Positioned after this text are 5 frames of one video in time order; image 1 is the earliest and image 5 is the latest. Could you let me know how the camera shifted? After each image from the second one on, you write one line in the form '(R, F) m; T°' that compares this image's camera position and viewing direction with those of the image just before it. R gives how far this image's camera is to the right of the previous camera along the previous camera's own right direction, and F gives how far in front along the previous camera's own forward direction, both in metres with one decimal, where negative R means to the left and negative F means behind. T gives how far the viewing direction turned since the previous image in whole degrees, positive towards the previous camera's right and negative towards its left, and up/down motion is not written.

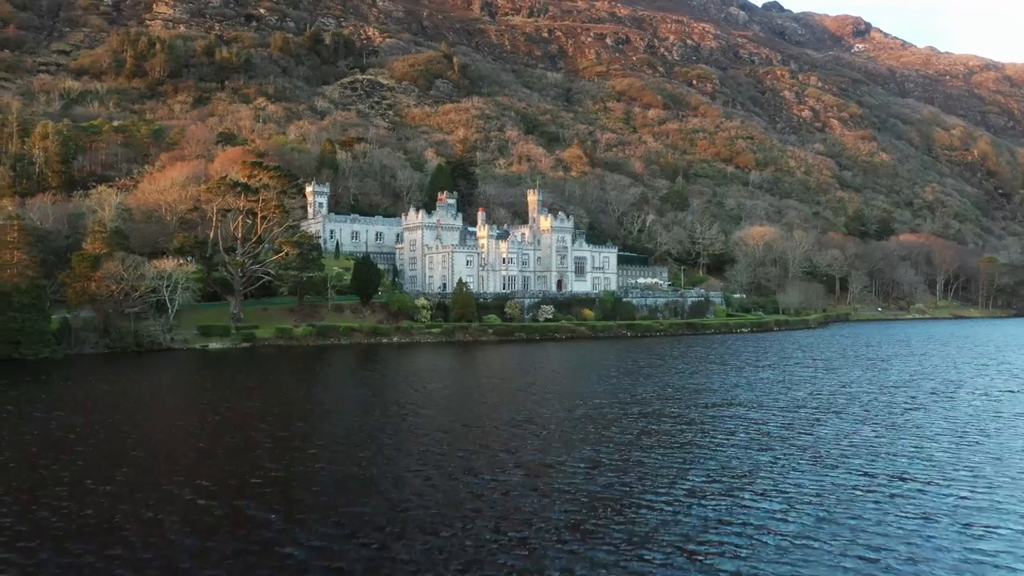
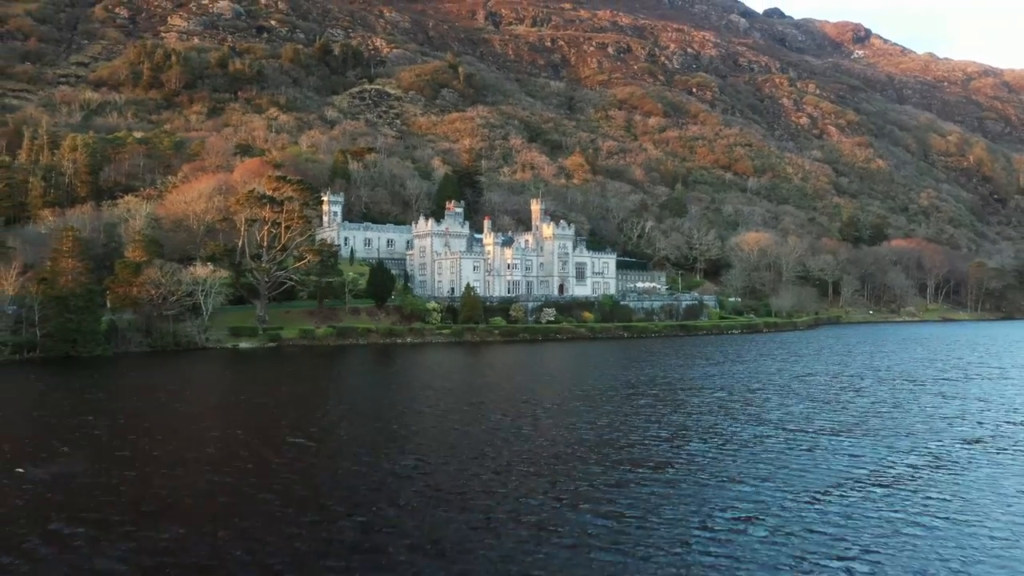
(-0.1, -5.4) m; 0°
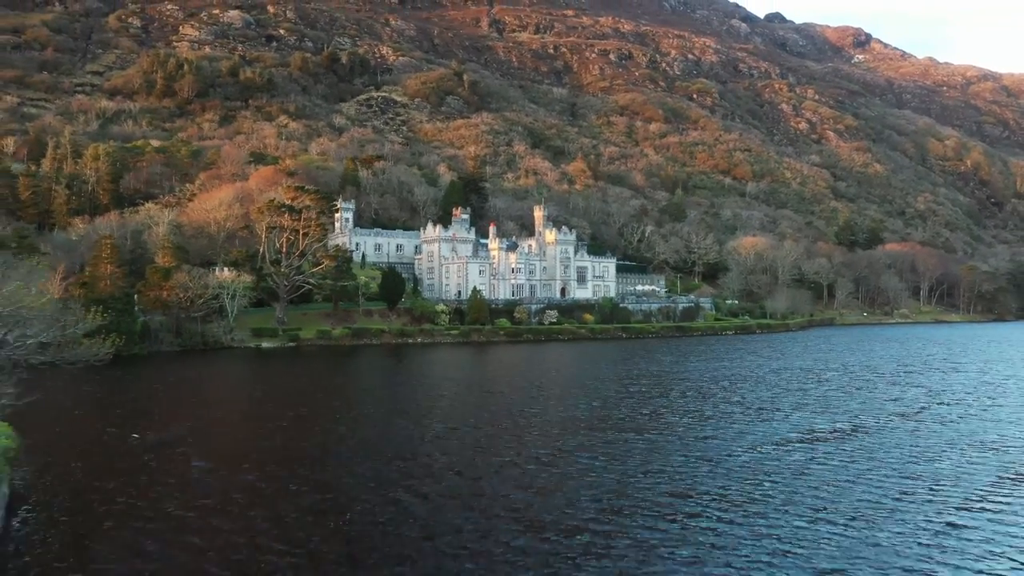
(-0.1, -4.4) m; 0°
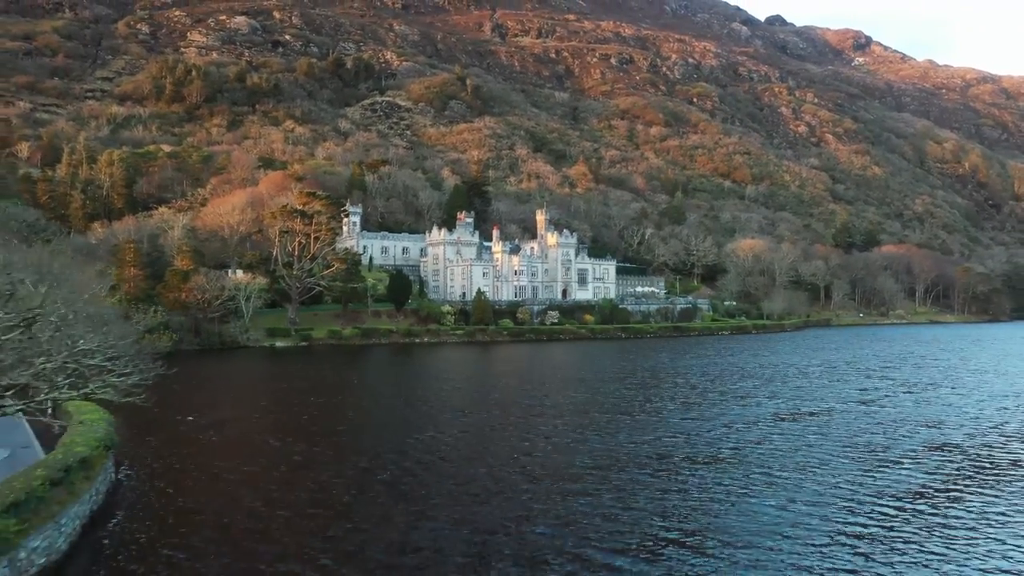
(-0.1, -3.1) m; 0°
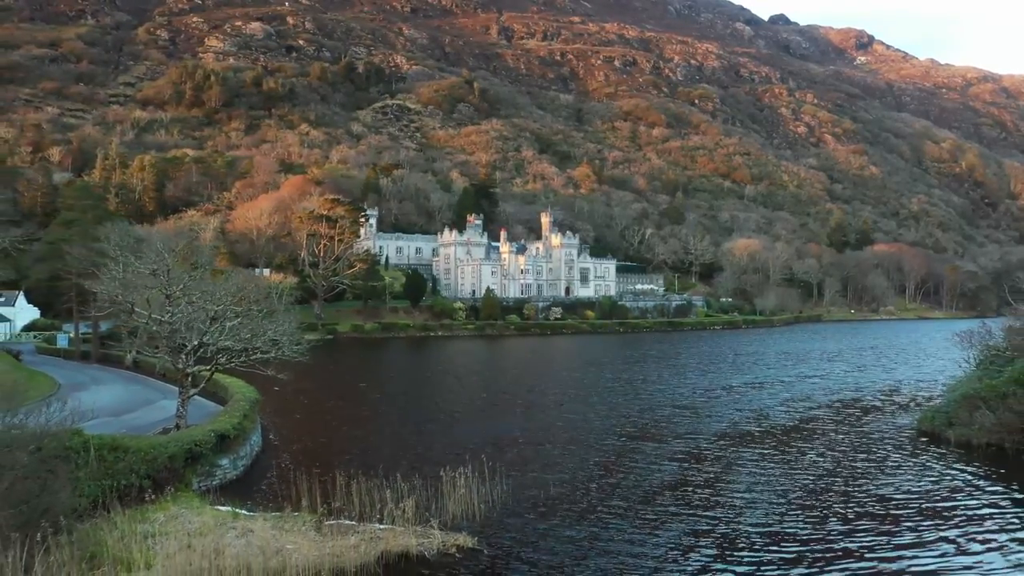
(-0.1, -7.4) m; 0°
